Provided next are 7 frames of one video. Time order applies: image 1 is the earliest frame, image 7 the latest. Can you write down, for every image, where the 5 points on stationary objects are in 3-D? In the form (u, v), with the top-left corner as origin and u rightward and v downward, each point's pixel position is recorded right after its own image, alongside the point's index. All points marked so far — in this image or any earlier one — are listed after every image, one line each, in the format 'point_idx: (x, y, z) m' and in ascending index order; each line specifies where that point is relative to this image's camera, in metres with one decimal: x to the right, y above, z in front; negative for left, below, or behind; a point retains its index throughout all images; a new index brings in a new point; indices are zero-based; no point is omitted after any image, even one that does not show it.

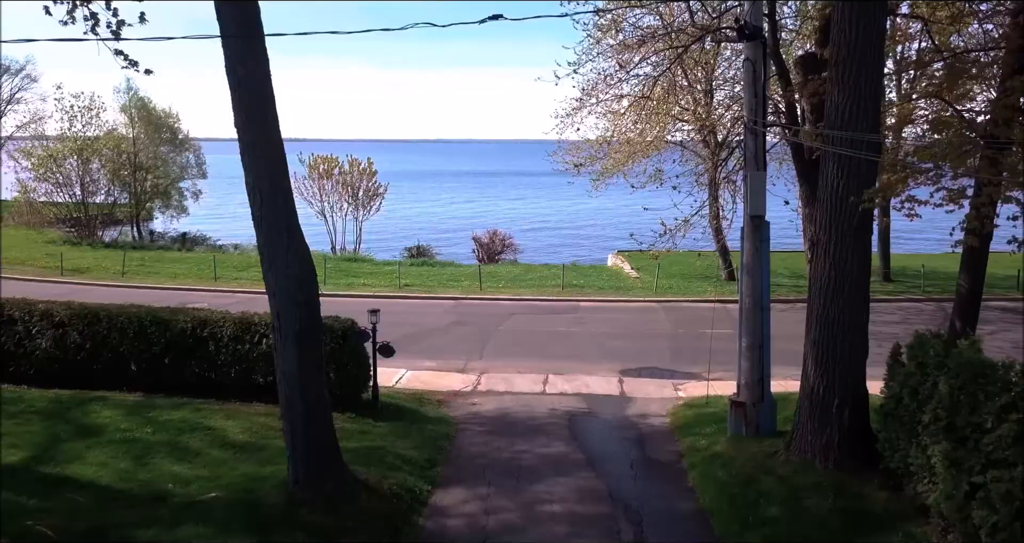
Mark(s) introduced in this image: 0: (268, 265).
0: (-1.3, 0.0, +6.5) m
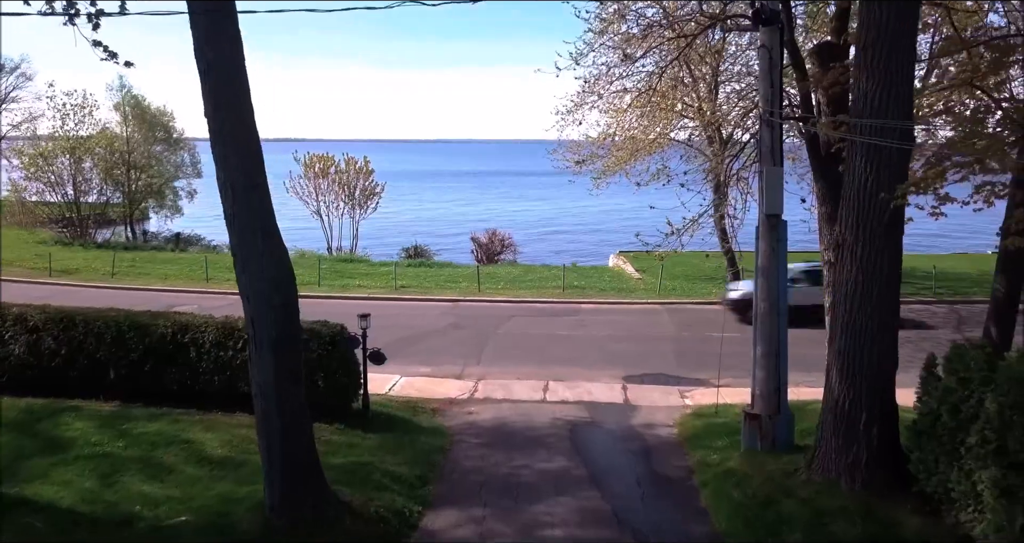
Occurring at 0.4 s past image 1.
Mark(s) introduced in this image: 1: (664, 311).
0: (-1.3, 0.0, +5.9) m
1: (+2.3, -0.6, +17.7) m
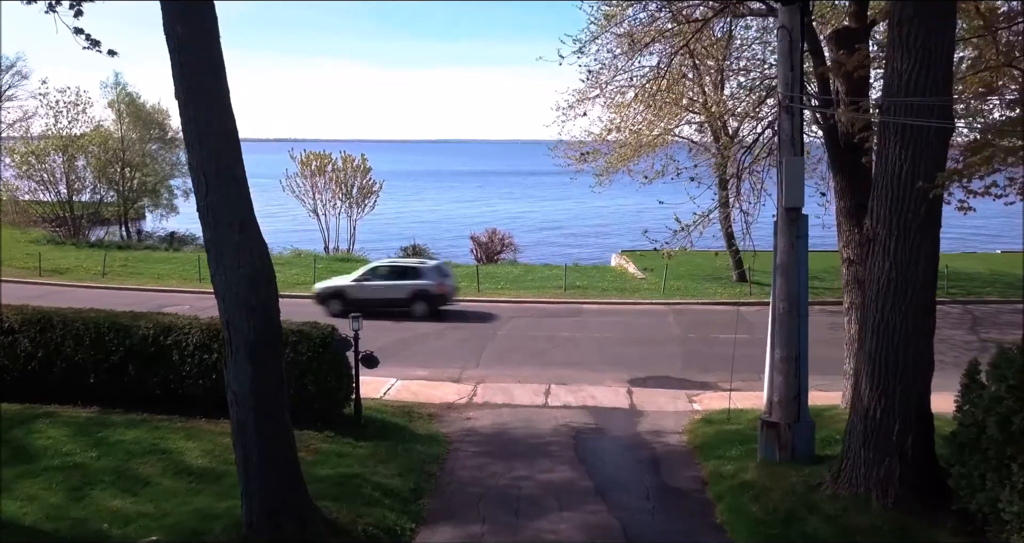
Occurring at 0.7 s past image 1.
0: (-1.3, 0.0, +5.4) m
1: (+2.3, -0.6, +17.2) m
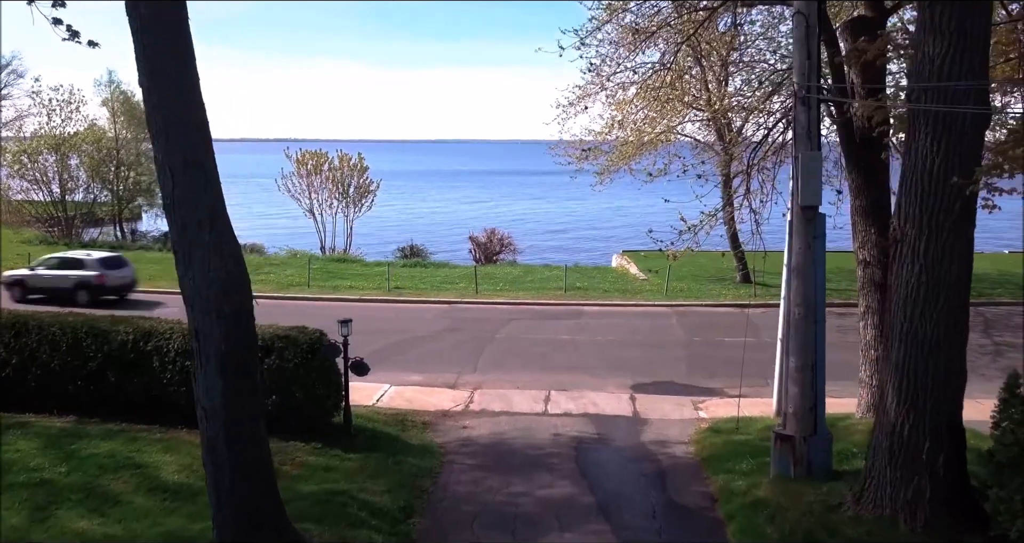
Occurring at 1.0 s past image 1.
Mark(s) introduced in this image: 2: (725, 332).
0: (-1.3, 0.0, +4.9) m
1: (+2.2, -0.6, +16.8) m
2: (+2.7, -0.8, +15.1) m
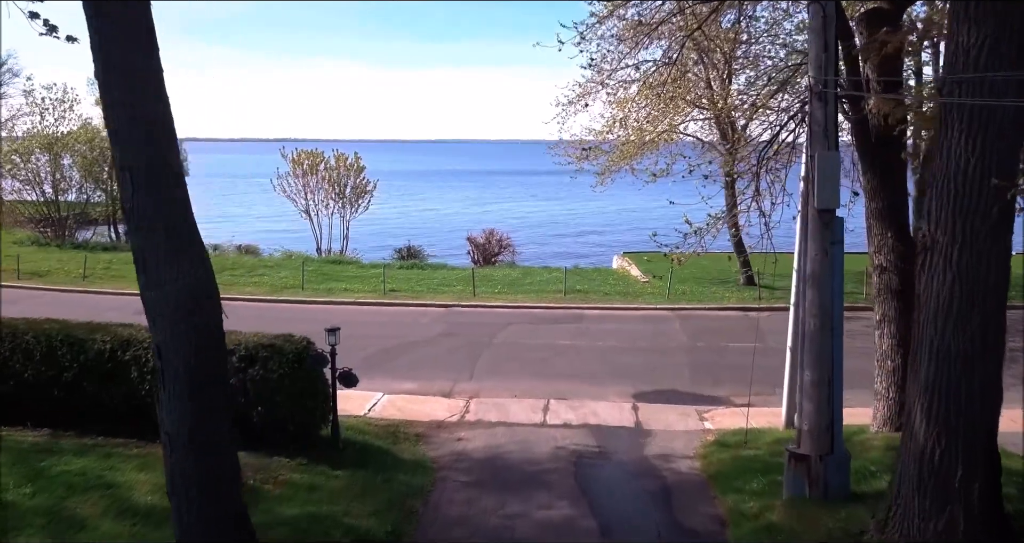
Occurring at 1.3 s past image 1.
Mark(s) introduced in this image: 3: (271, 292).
0: (-1.4, 0.0, +4.5) m
1: (+2.2, -0.6, +16.3) m
2: (+2.7, -0.8, +14.6) m
3: (-4.0, -0.3, +19.8) m
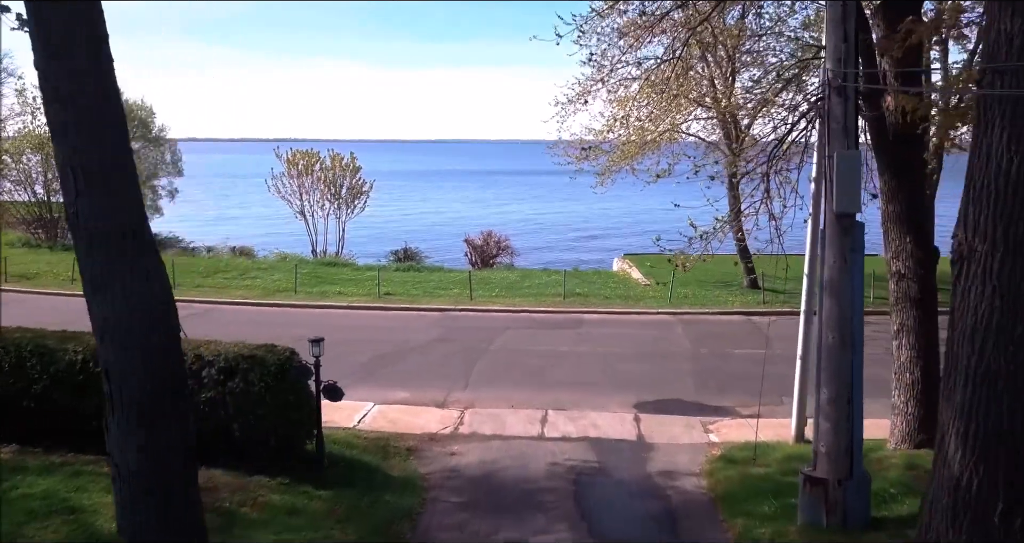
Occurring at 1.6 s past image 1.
0: (-1.4, -0.1, +4.0) m
1: (+2.2, -0.7, +15.9) m
2: (+2.6, -0.8, +14.2) m
3: (-4.0, -0.4, +19.3) m
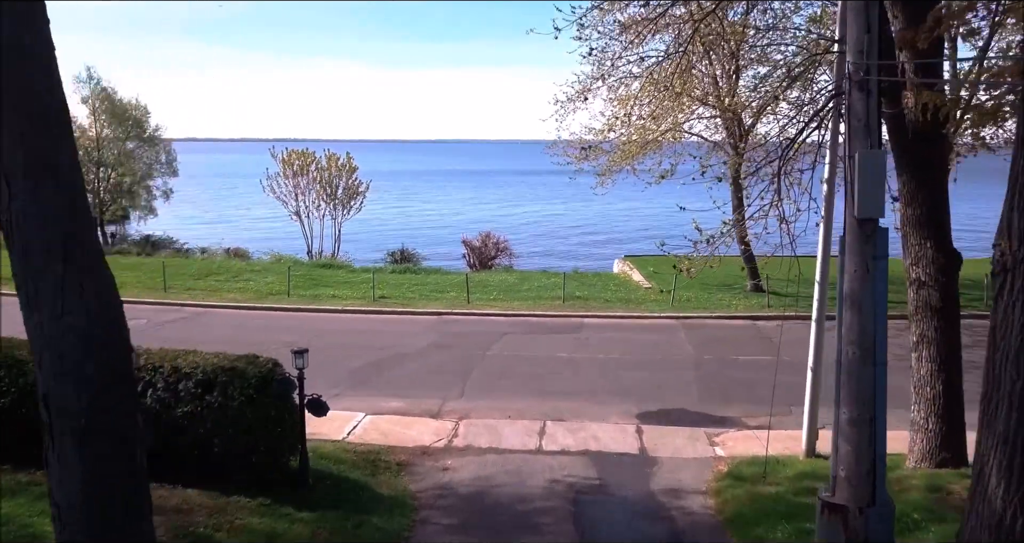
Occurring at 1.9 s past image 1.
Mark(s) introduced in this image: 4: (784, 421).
0: (-1.4, -0.1, +3.6) m
1: (+2.2, -0.7, +15.4) m
2: (+2.6, -0.9, +13.7) m
3: (-4.0, -0.4, +18.9) m
4: (+2.3, -1.3, +10.4) m
